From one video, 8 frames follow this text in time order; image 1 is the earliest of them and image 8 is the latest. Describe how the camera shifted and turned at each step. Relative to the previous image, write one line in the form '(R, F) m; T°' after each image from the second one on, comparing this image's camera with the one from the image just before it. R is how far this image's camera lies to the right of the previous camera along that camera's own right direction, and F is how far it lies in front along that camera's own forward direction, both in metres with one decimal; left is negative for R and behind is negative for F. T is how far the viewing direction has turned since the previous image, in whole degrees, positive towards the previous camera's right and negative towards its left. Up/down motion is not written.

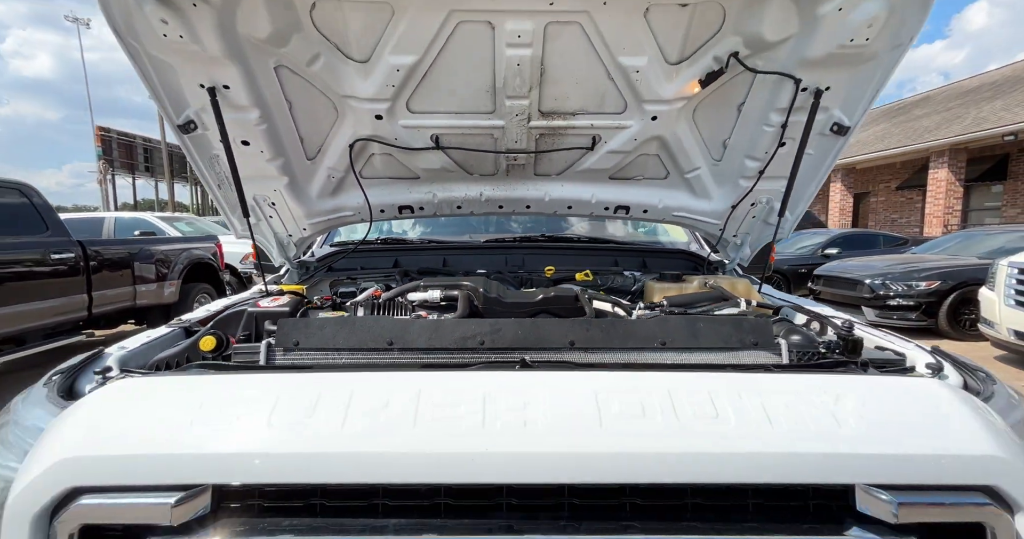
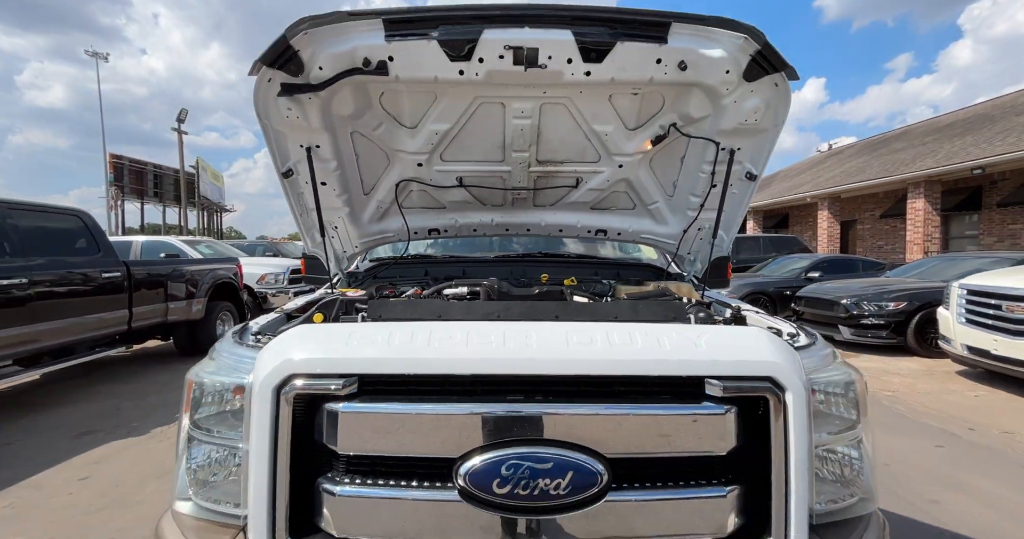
(0.0, -0.5) m; 0°
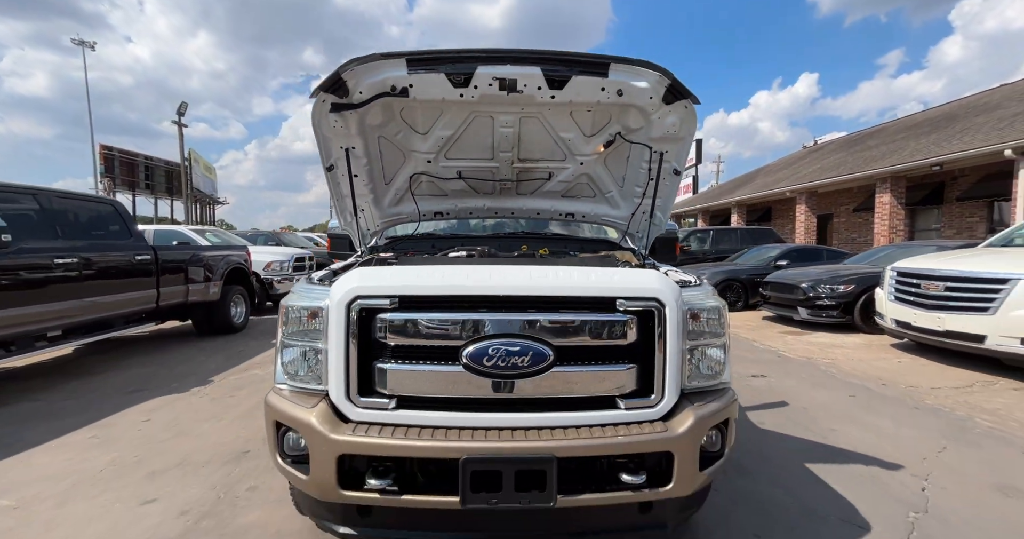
(0.0, -0.6) m; +1°
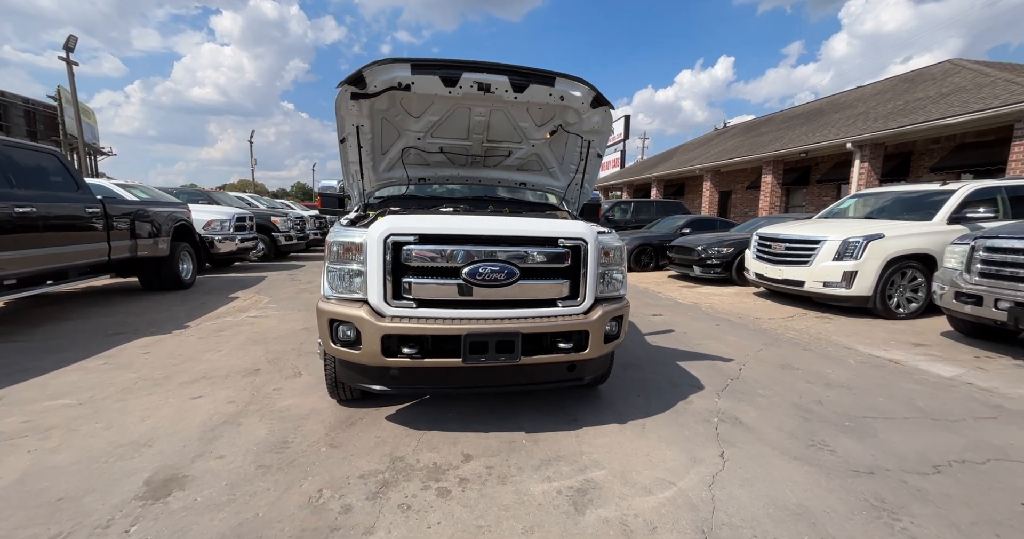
(-0.3, -0.9) m; +9°
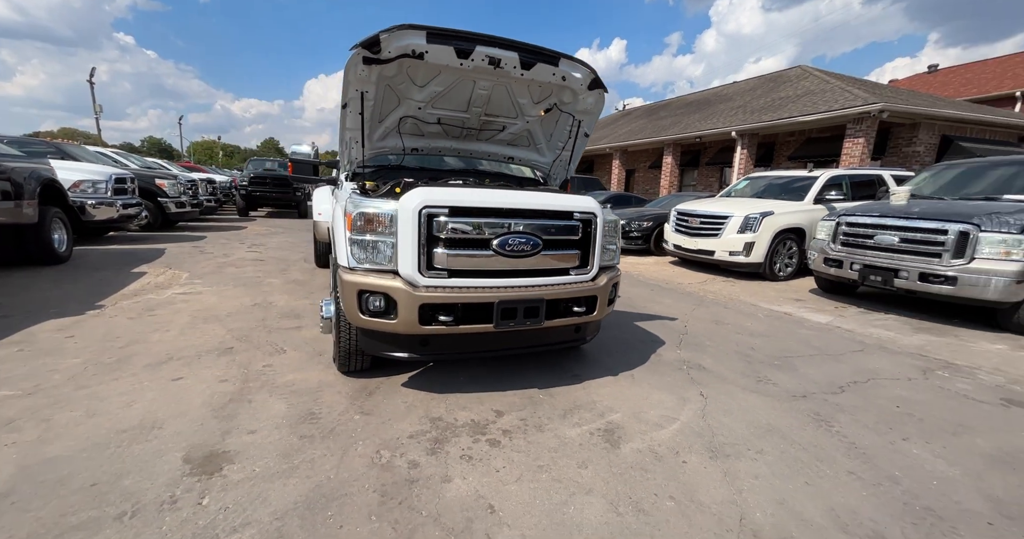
(-0.8, -0.1) m; +13°
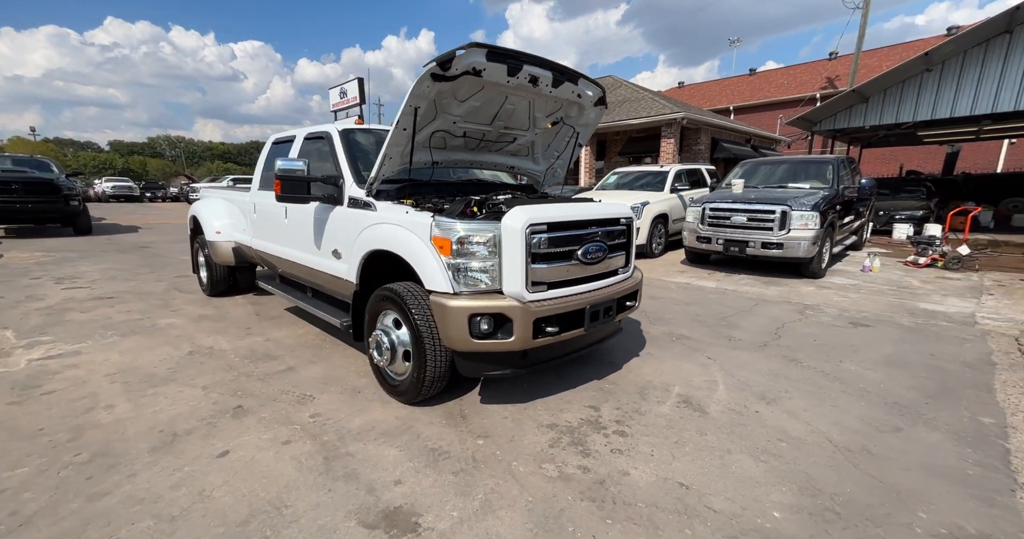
(-1.6, +0.2) m; +21°
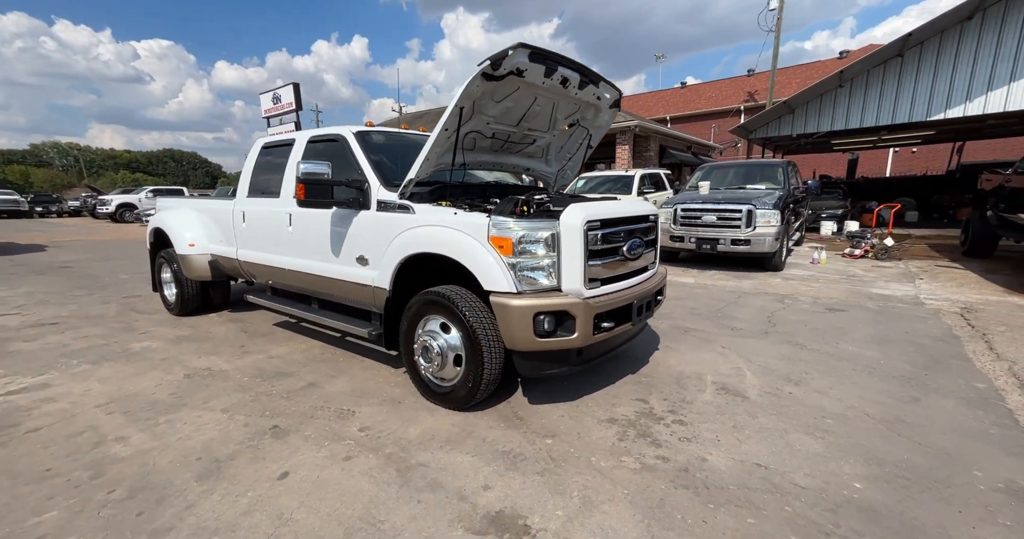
(-0.7, 0.0) m; +7°
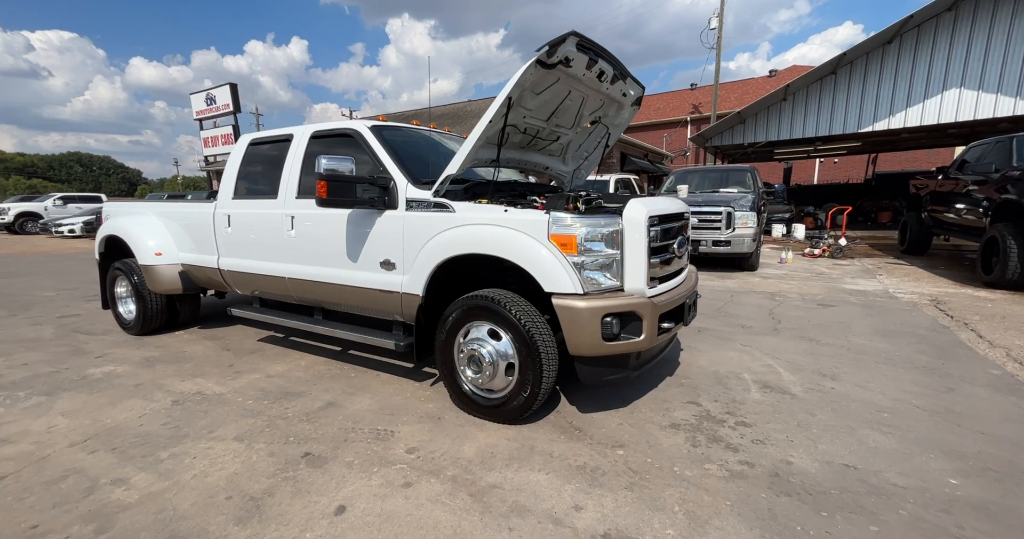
(-0.6, +0.2) m; +6°
